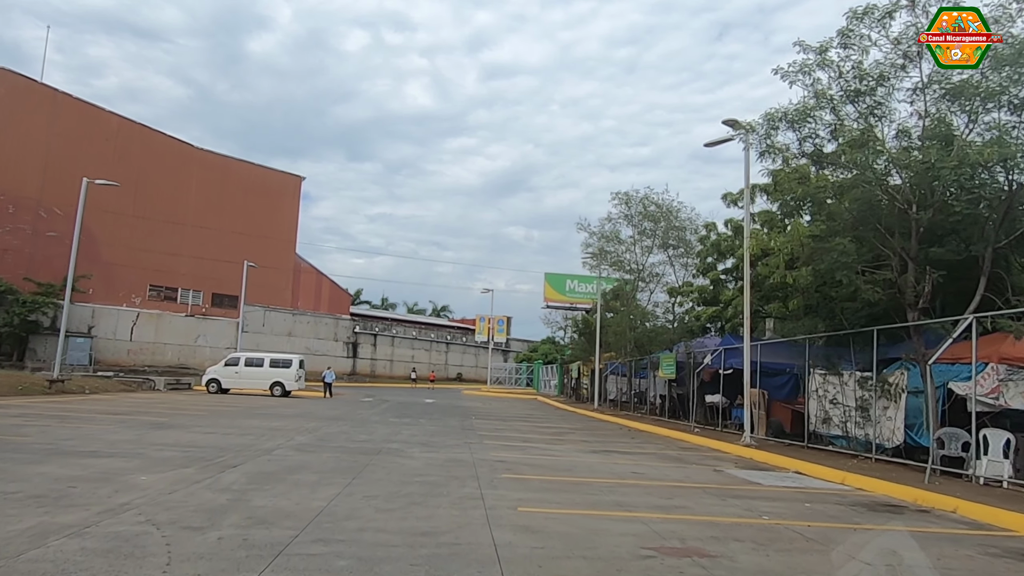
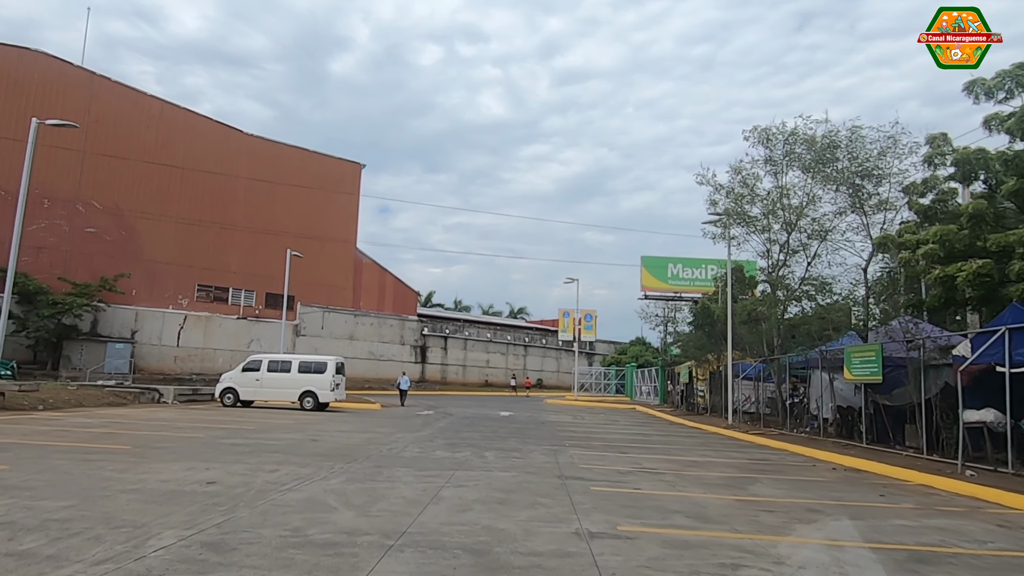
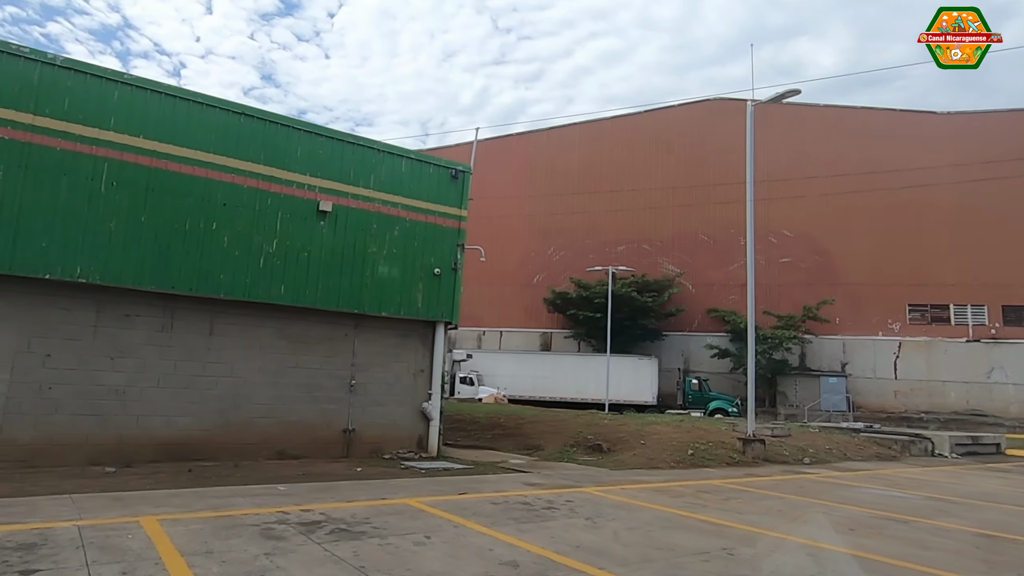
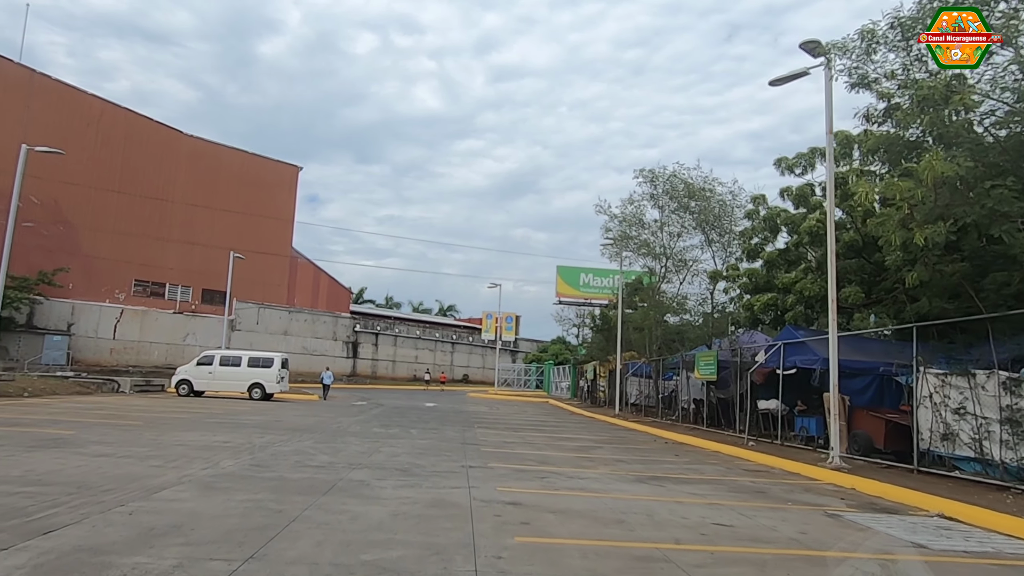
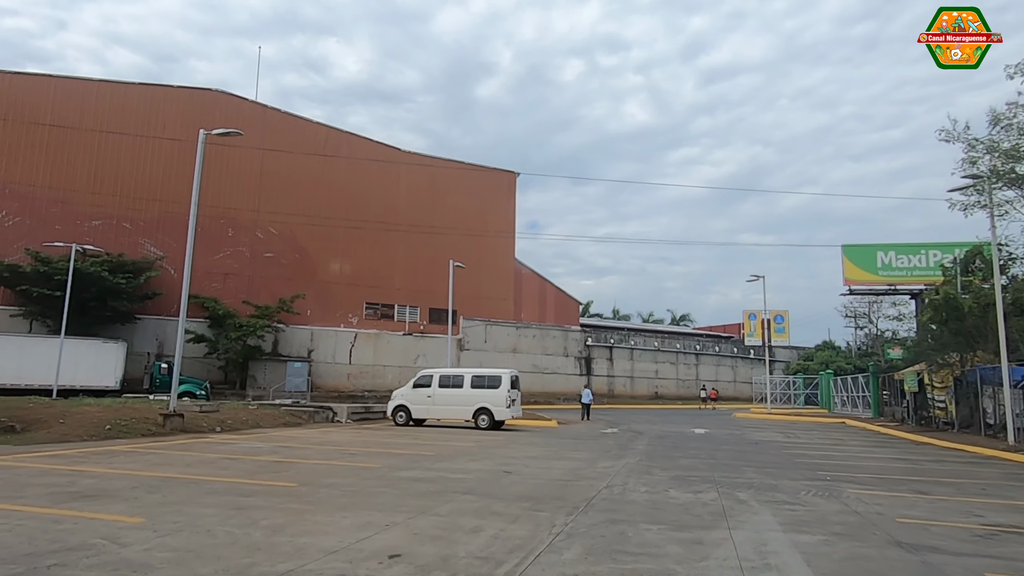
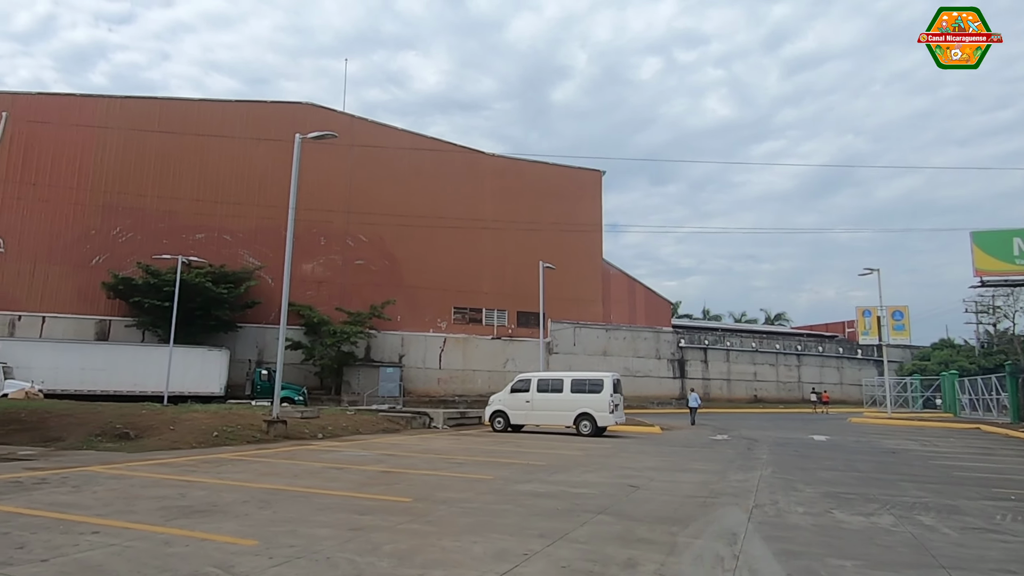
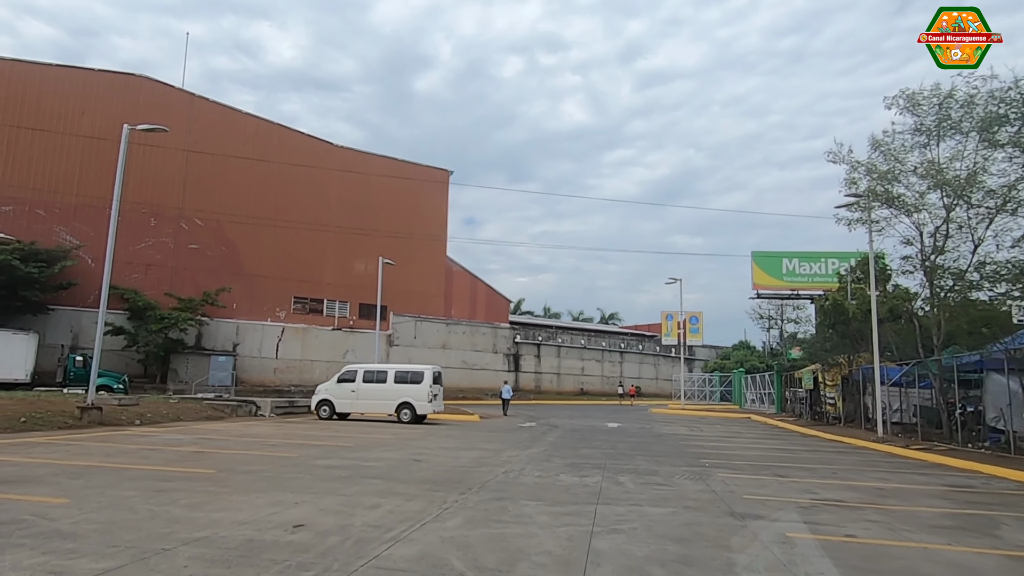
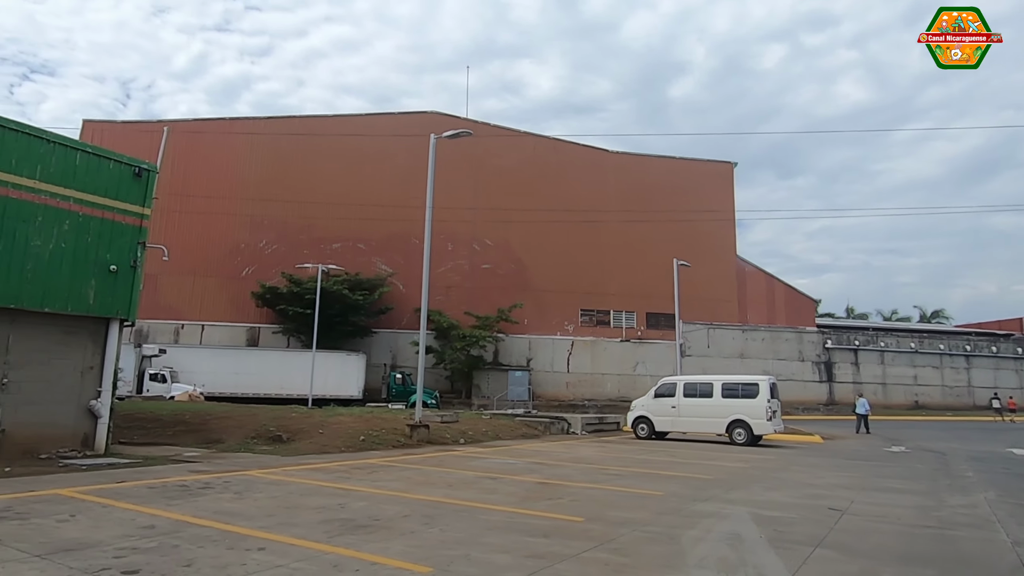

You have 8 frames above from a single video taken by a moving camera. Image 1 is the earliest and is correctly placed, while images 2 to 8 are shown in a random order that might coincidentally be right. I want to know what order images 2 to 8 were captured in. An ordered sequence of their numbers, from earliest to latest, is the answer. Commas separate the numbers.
4, 2, 7, 5, 6, 8, 3
